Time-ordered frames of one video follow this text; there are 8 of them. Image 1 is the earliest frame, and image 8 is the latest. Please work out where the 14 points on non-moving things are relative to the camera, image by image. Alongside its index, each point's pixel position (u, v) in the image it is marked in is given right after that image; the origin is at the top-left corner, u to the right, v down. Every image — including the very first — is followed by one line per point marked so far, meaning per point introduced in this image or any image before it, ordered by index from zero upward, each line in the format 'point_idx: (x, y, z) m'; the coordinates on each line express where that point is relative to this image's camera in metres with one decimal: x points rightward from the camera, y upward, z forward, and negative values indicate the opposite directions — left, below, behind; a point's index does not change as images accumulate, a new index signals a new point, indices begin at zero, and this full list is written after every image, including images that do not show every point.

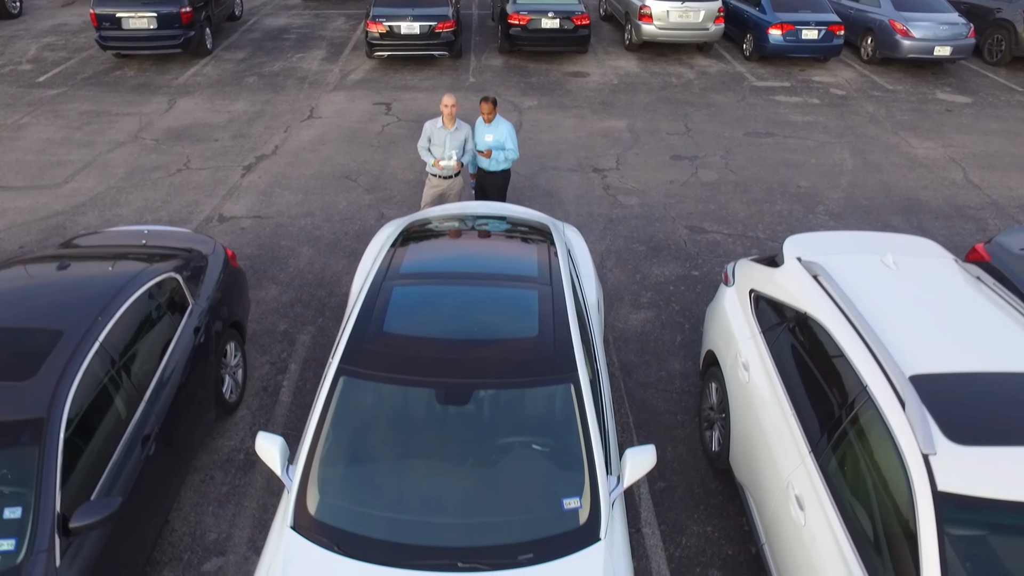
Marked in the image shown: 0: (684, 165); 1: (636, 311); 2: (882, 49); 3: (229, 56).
0: (+2.1, +1.5, +9.2) m
1: (+1.0, -0.2, +6.4) m
2: (+6.3, +4.1, +13.2) m
3: (-4.9, +4.1, +13.4) m
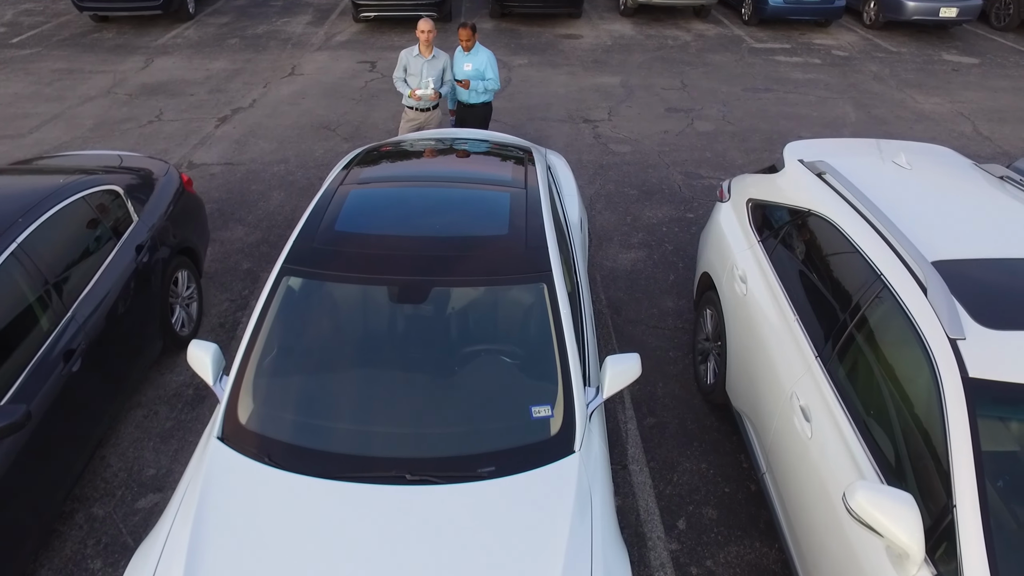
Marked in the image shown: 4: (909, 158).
0: (+1.9, +2.0, +8.7) m
1: (+0.9, +0.3, +6.0) m
2: (+6.2, +4.6, +12.7) m
3: (-5.1, +4.5, +12.9) m
4: (+2.0, +0.7, +3.9) m
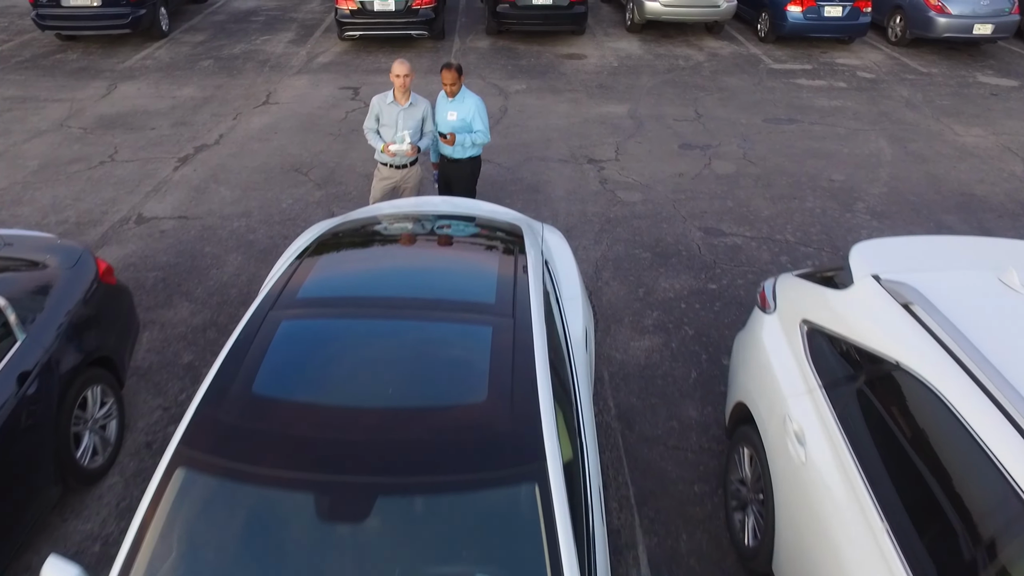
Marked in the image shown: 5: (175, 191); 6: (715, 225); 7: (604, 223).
0: (+1.9, +1.4, +7.8) m
1: (+0.8, -0.3, +5.1) m
2: (+6.2, +4.0, +11.8) m
3: (-5.1, +3.9, +12.0) m
4: (+1.9, +0.1, +2.9) m
5: (-3.1, +0.9, +7.0) m
6: (+1.7, +0.5, +6.5) m
7: (+0.8, +0.5, +6.4) m
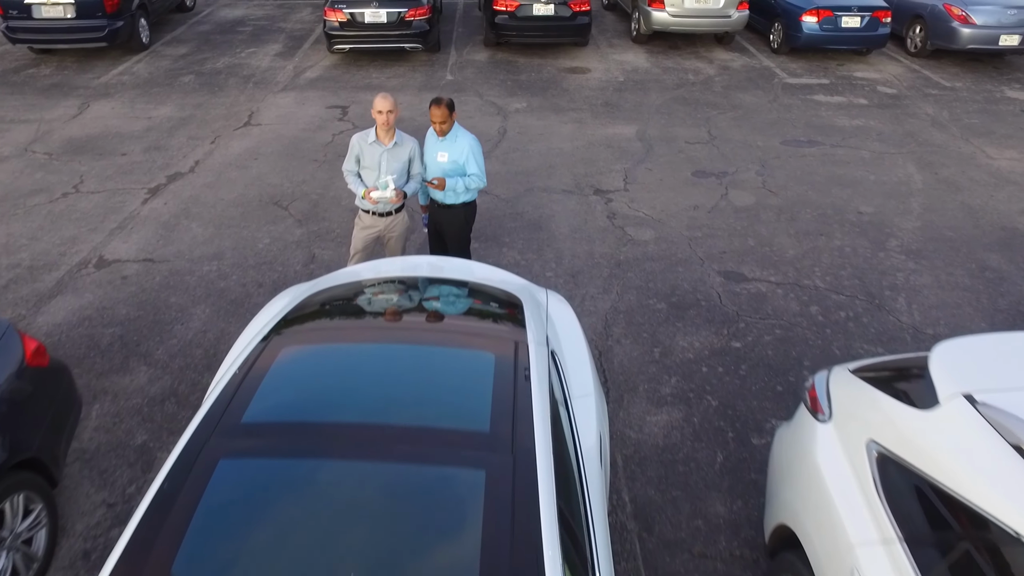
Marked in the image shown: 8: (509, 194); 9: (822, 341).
0: (+1.9, +1.0, +7.2) m
1: (+0.8, -0.7, +4.4) m
2: (+6.2, +3.6, +11.2) m
3: (-5.1, +3.5, +11.4) m
4: (+1.9, -0.3, +2.3) m
5: (-3.1, +0.5, +6.3) m
6: (+1.7, +0.1, +5.9) m
7: (+0.8, +0.2, +5.8) m
8: (0.0, +0.8, +6.8) m
9: (+2.1, -0.4, +5.1) m
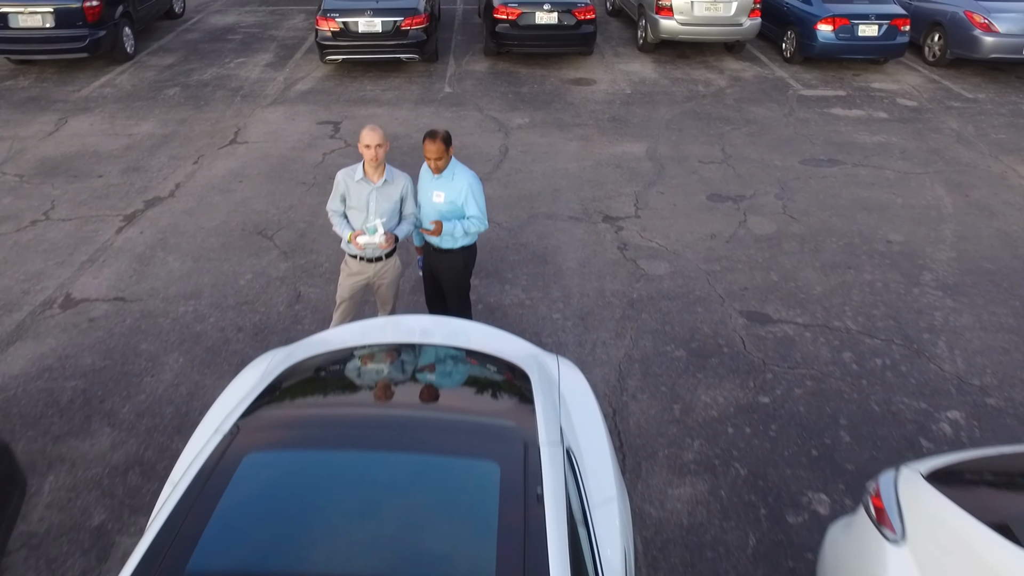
0: (+1.9, +0.7, +6.7) m
1: (+0.9, -1.0, +4.0) m
2: (+6.2, +3.3, +10.7) m
3: (-5.1, +3.3, +10.9) m
4: (+2.0, -0.6, +1.8) m
5: (-3.0, +0.2, +5.9) m
6: (+1.7, -0.1, +5.4) m
7: (+0.8, -0.1, +5.3) m
8: (0.0, +0.6, +6.4) m
9: (+2.1, -0.7, +4.7) m
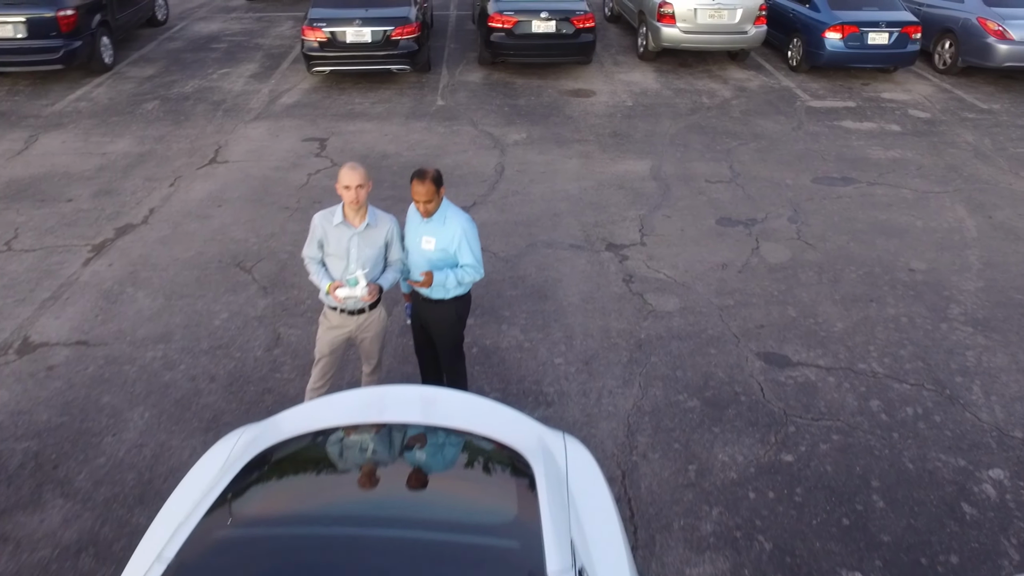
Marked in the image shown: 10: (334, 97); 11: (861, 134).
0: (+1.9, +0.4, +6.3) m
1: (+0.9, -1.3, +3.5) m
2: (+6.1, +3.1, +10.3) m
3: (-5.2, +3.0, +10.4) m
4: (+2.0, -0.9, +1.4) m
5: (-3.1, -0.1, +5.4) m
6: (+1.7, -0.4, +5.0) m
7: (+0.8, -0.4, +4.9) m
8: (0.0, +0.3, +5.9) m
9: (+2.1, -0.9, +4.3) m
10: (-2.2, +2.3, +9.3) m
11: (+3.9, +1.7, +8.5) m
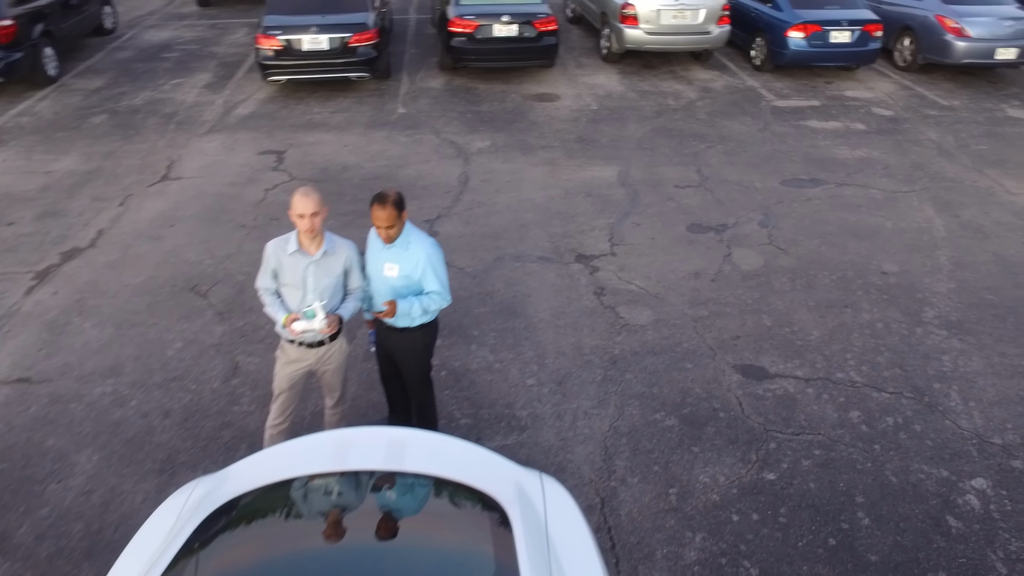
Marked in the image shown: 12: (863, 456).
0: (+1.6, +0.4, +6.2) m
1: (+0.8, -1.4, +3.4) m
2: (+5.6, +3.2, +10.3) m
3: (-5.7, +2.7, +10.0) m
4: (+1.9, -0.9, +1.3) m
5: (-3.3, -0.3, +5.1) m
6: (+1.5, -0.5, +4.8) m
7: (+0.6, -0.5, +4.7) m
8: (-0.3, +0.2, +5.7) m
9: (+2.0, -1.0, +4.2) m
10: (-2.6, +2.1, +9.0) m
11: (+3.5, +1.7, +8.5) m
12: (+1.9, -0.9, +4.2) m
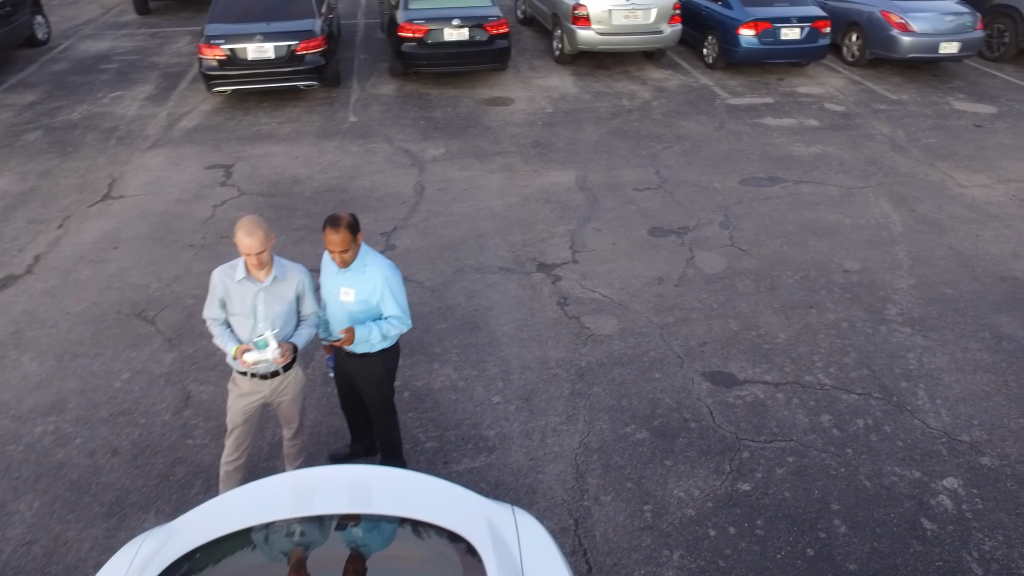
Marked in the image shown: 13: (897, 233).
0: (+1.3, +0.3, +6.1) m
1: (+0.6, -1.4, +3.3) m
2: (+4.9, +3.3, +10.5) m
3: (-6.3, +2.4, +9.6) m
4: (+1.9, -1.0, +1.3) m
5: (-3.5, -0.5, +4.8) m
6: (+1.3, -0.5, +4.8) m
7: (+0.4, -0.6, +4.6) m
8: (-0.6, +0.1, +5.6) m
9: (+1.8, -1.0, +4.1) m
10: (-3.1, +2.0, +8.7) m
11: (+3.0, +1.8, +8.5) m
12: (+1.8, -0.9, +4.2) m
13: (+3.3, +0.5, +6.4) m
